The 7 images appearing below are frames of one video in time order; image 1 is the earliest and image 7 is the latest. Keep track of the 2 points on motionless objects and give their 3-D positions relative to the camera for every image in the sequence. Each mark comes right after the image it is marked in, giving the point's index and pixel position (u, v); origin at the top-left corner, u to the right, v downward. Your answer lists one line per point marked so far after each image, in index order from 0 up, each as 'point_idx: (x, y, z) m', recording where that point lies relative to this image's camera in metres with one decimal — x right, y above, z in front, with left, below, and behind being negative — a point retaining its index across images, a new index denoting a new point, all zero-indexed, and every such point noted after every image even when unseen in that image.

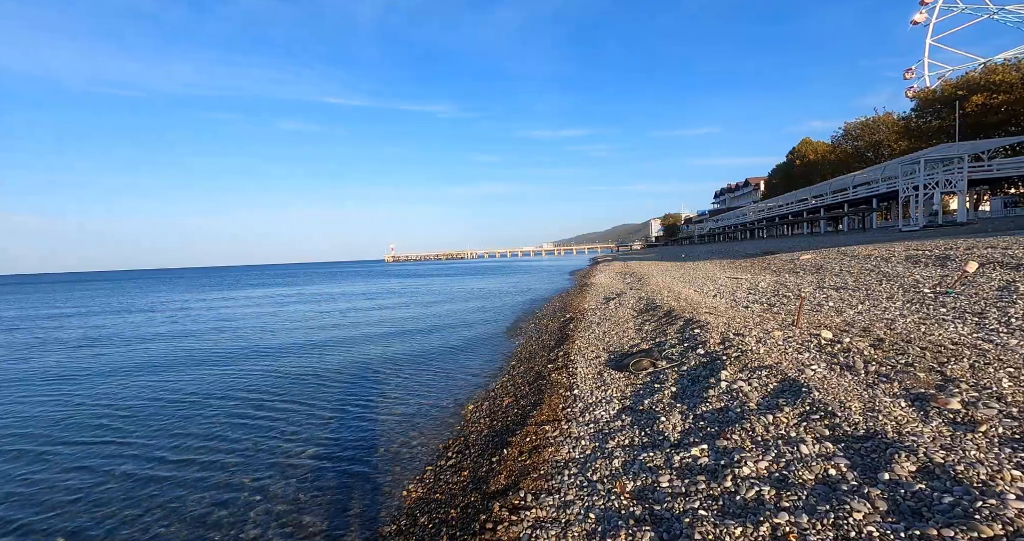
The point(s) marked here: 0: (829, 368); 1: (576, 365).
0: (+4.8, -1.5, +7.1) m
1: (+1.5, -2.3, +11.2) m
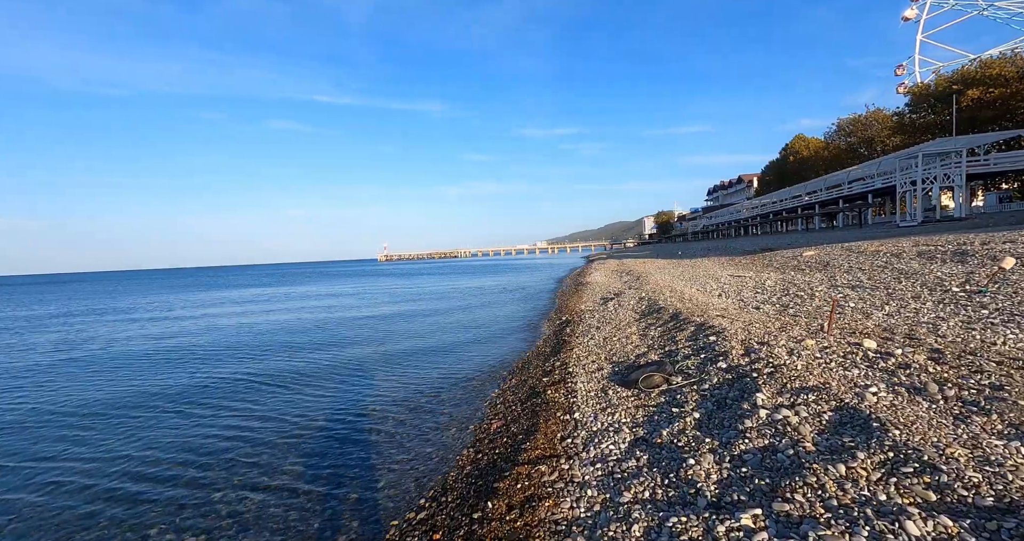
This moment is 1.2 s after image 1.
0: (+4.7, -1.5, +5.7) m
1: (+1.3, -2.3, +9.7) m
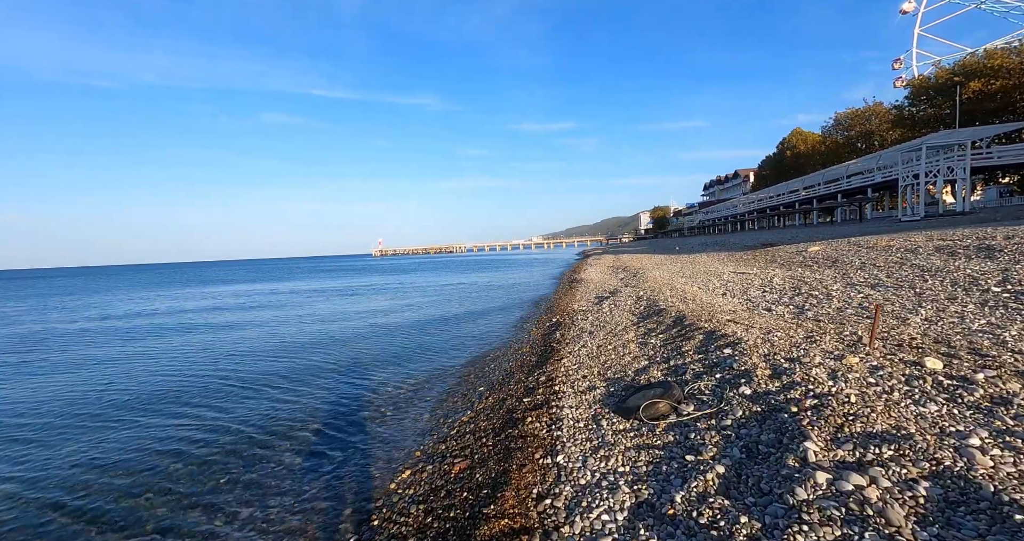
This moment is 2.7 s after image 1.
0: (+4.2, -1.5, +4.0) m
1: (+0.9, -2.3, +8.0) m
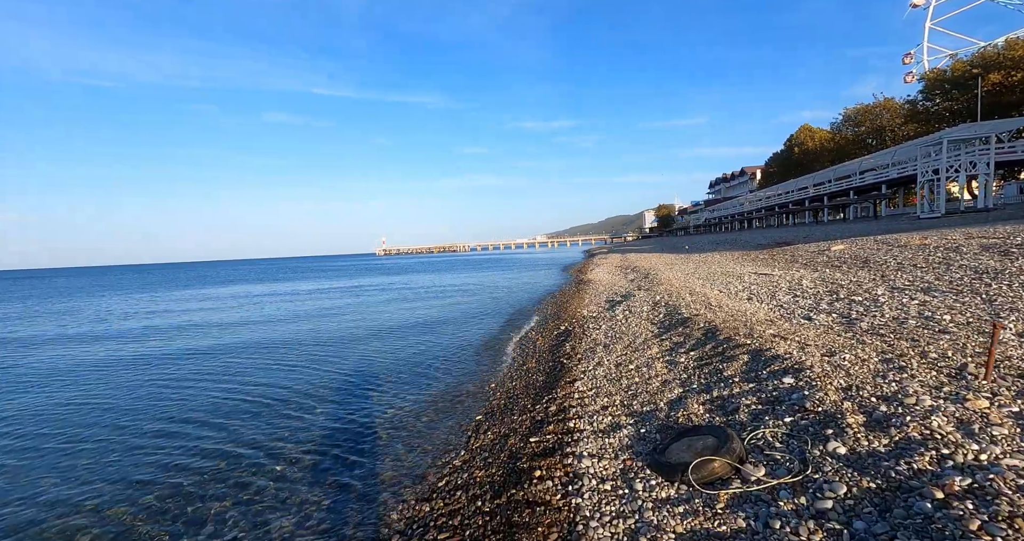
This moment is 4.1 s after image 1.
0: (+4.2, -1.6, +2.2) m
1: (+0.9, -2.4, +6.2) m
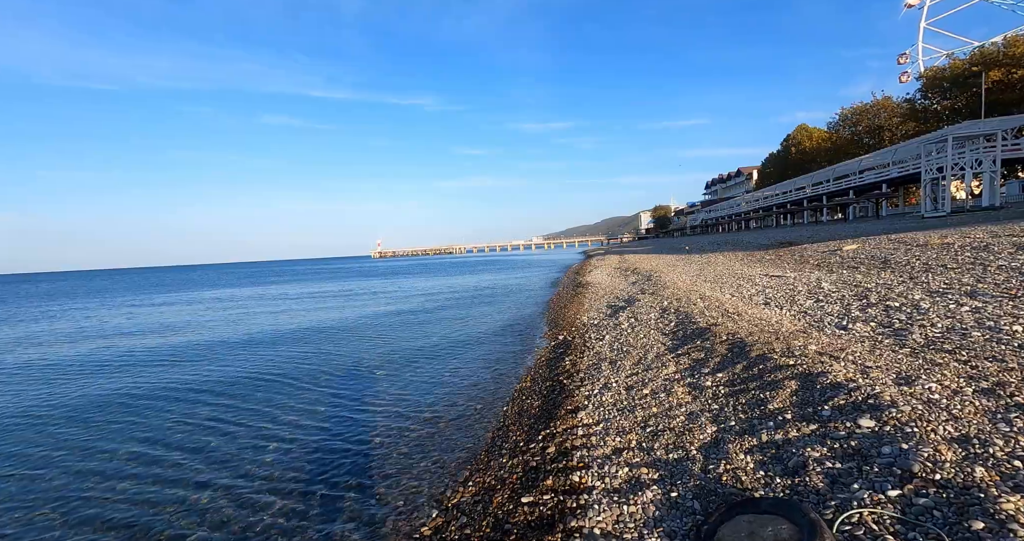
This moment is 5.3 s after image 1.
0: (+4.1, -1.6, +0.5) m
1: (+0.7, -2.5, +4.5) m
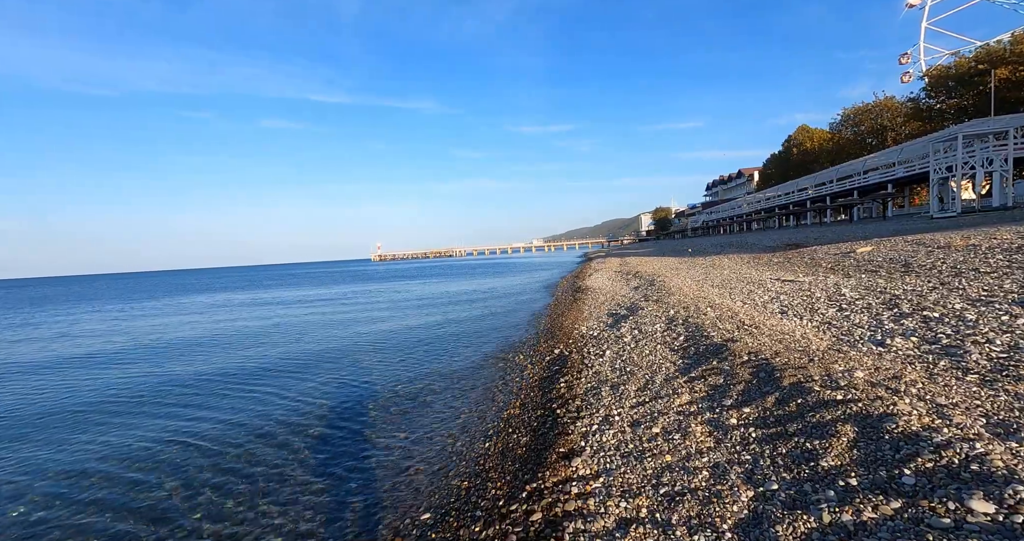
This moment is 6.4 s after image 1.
0: (+3.8, -1.8, -1.0) m
1: (+0.5, -2.6, +3.0) m
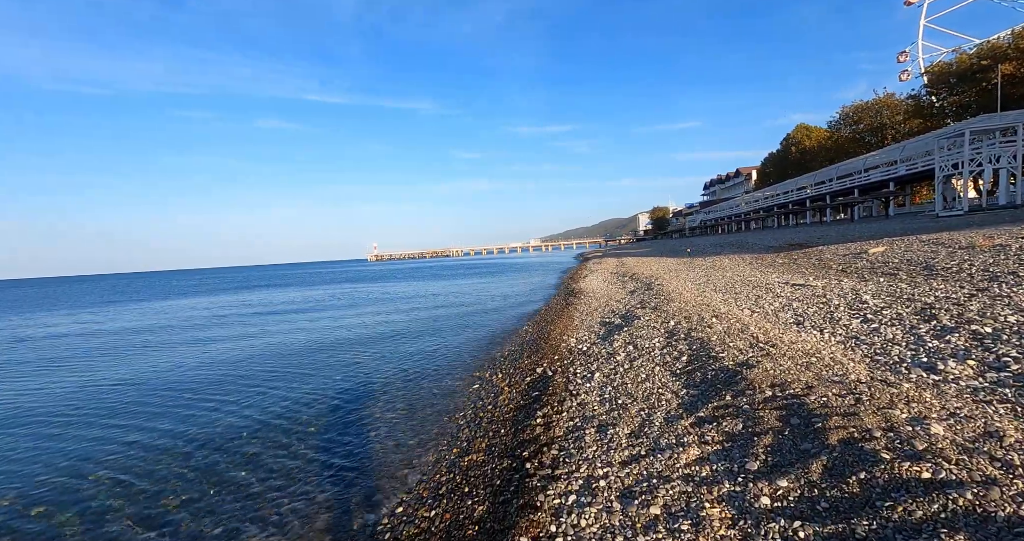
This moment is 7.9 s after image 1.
0: (+3.3, -1.9, -2.9) m
1: (-0.1, -2.8, +1.1) m
